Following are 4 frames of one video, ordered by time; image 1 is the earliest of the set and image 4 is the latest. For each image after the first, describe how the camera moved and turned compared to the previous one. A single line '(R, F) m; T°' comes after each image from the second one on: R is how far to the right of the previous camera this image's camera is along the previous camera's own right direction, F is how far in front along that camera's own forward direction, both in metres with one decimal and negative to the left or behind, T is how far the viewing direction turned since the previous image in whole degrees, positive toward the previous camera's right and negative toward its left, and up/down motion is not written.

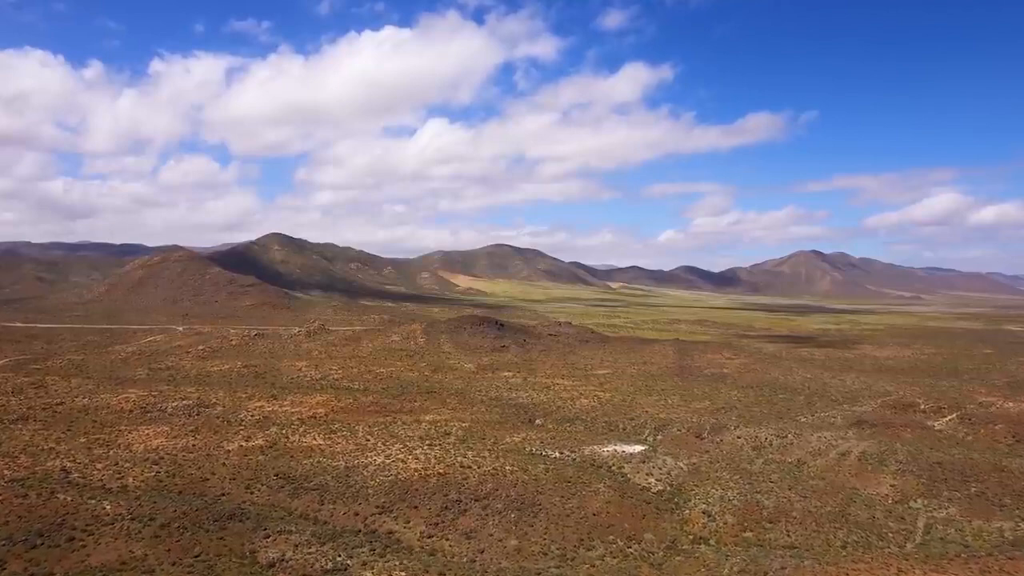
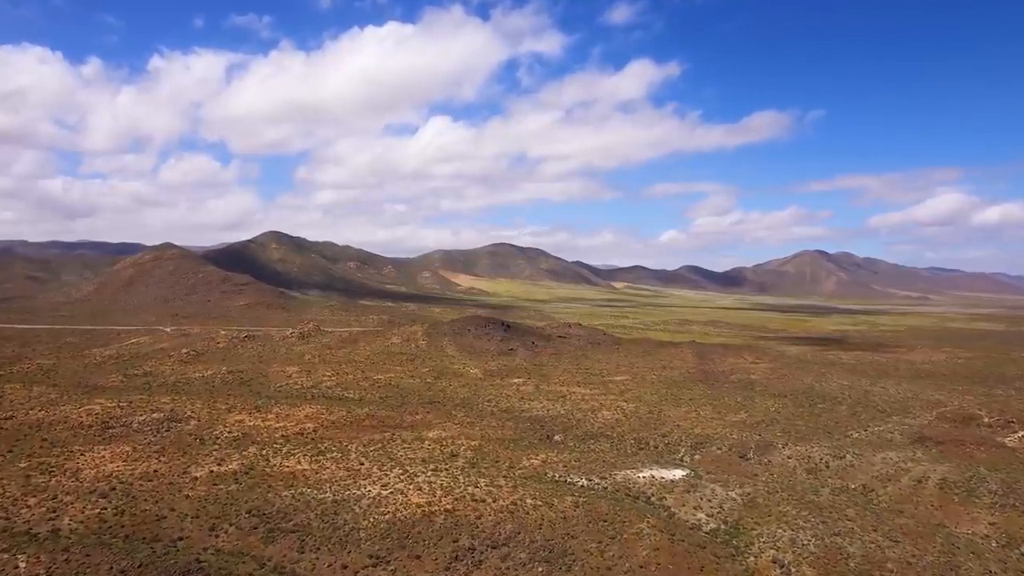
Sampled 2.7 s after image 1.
(-0.8, +5.0) m; 0°
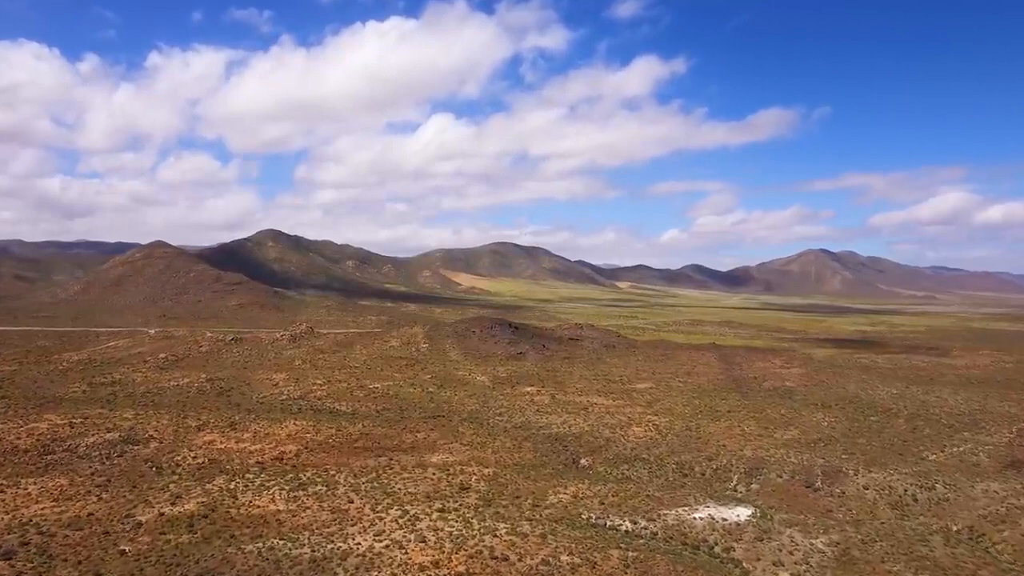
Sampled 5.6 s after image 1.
(-0.9, +5.6) m; 0°
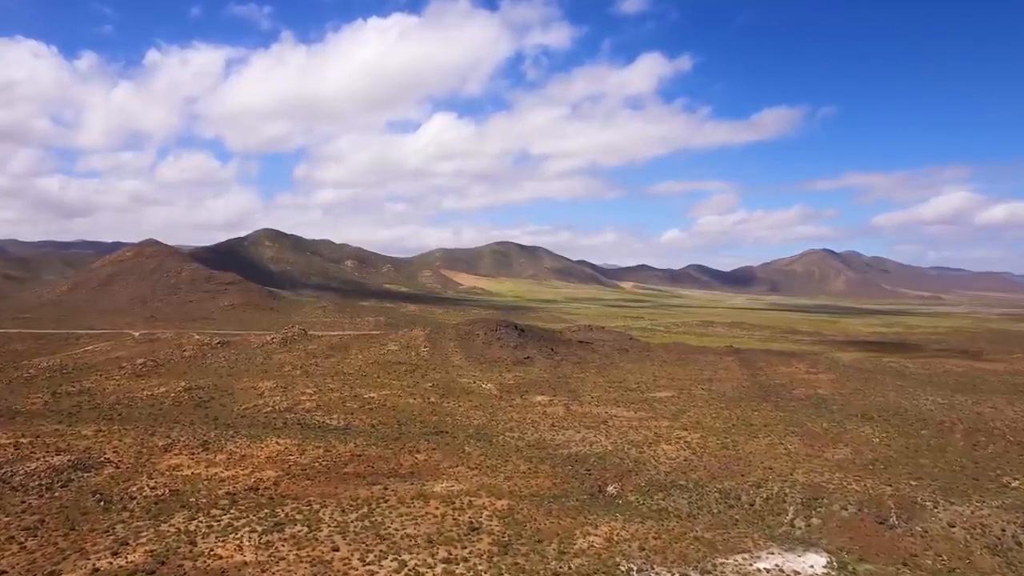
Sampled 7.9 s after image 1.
(-0.7, +4.4) m; 0°
